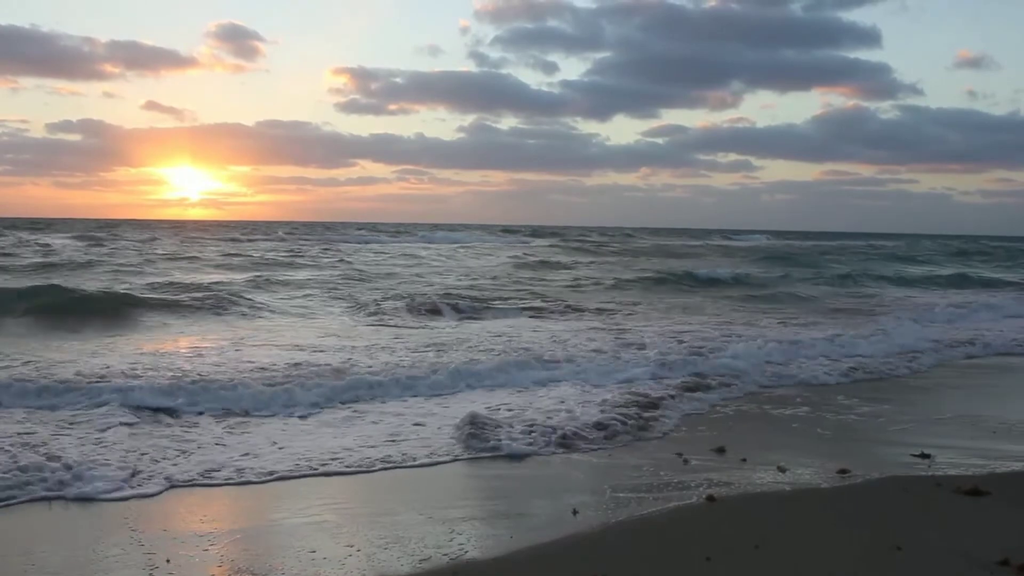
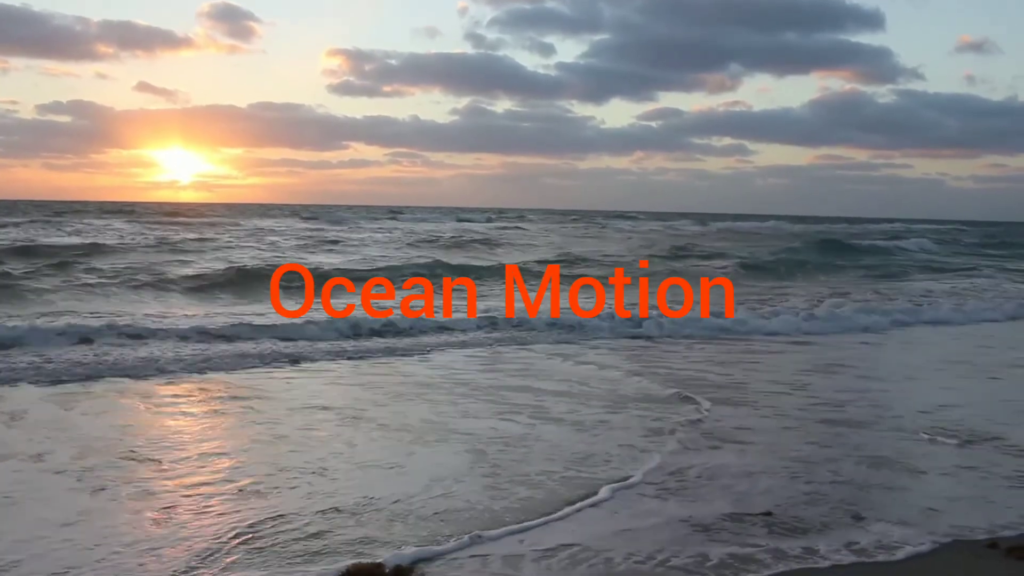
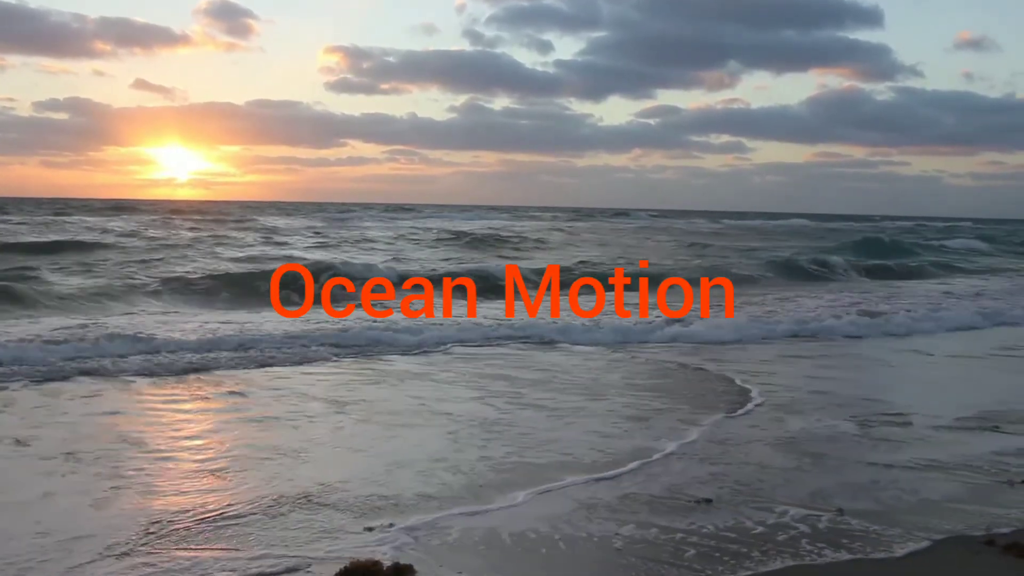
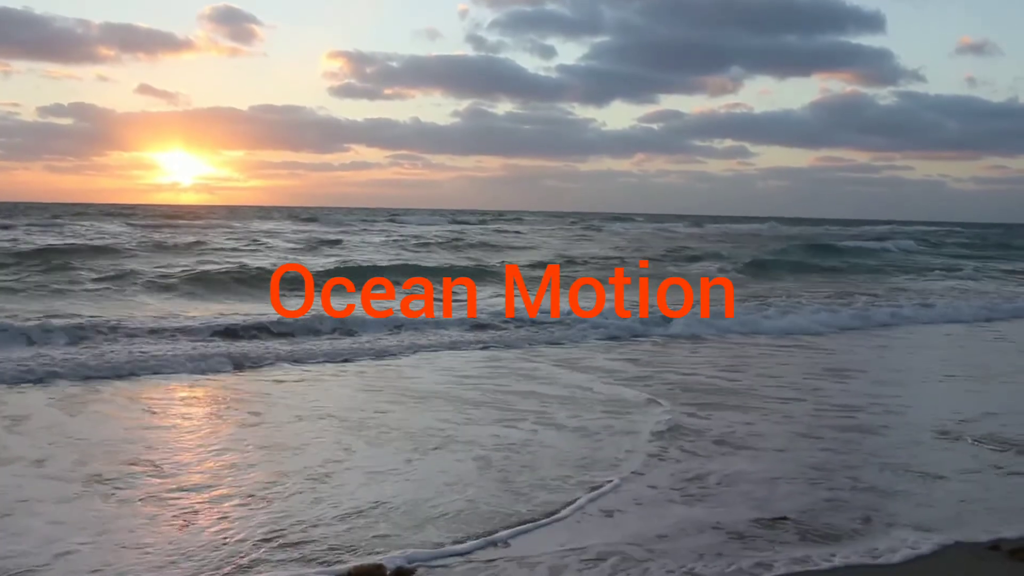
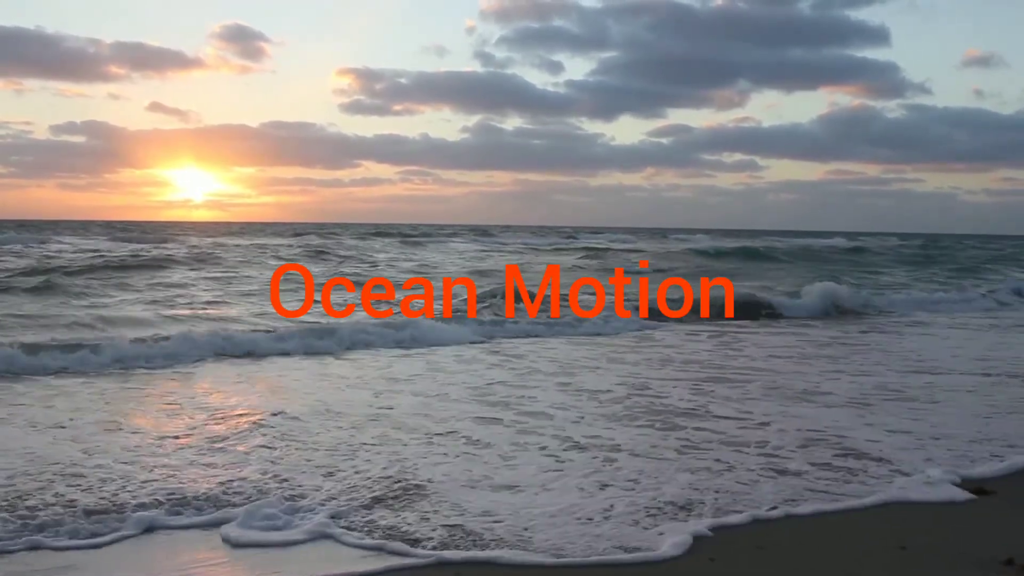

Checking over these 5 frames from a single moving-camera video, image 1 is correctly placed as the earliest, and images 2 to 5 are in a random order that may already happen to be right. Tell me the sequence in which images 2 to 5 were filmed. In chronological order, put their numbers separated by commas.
5, 4, 2, 3
